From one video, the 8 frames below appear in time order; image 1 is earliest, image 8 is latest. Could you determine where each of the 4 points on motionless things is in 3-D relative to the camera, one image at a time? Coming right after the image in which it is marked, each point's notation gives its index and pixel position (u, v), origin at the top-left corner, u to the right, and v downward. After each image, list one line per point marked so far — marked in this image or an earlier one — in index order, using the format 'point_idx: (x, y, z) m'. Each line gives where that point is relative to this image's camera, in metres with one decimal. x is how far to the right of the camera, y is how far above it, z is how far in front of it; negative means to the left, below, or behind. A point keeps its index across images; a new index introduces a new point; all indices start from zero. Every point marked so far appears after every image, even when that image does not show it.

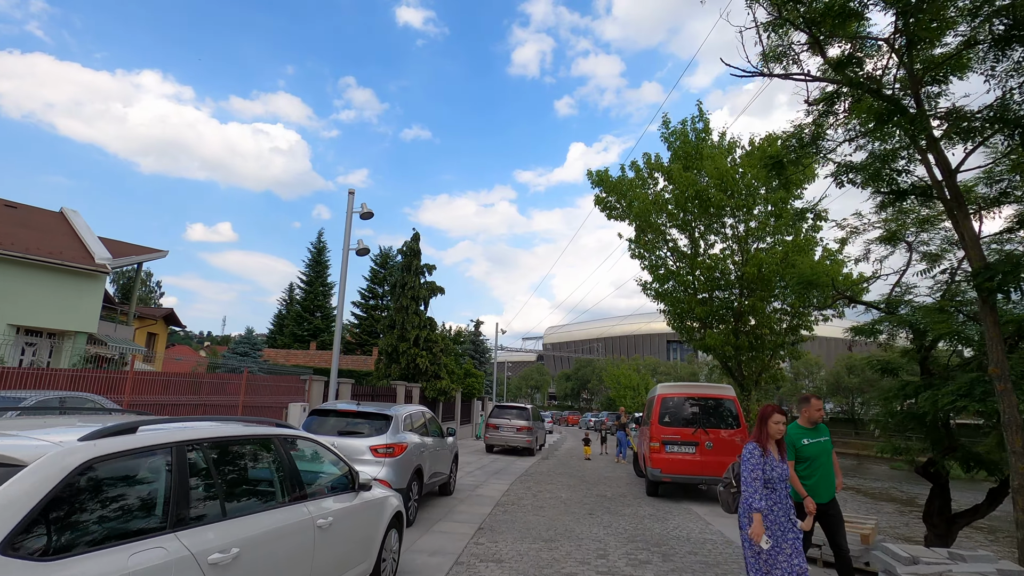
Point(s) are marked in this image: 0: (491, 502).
0: (-0.4, -4.2, +11.2) m
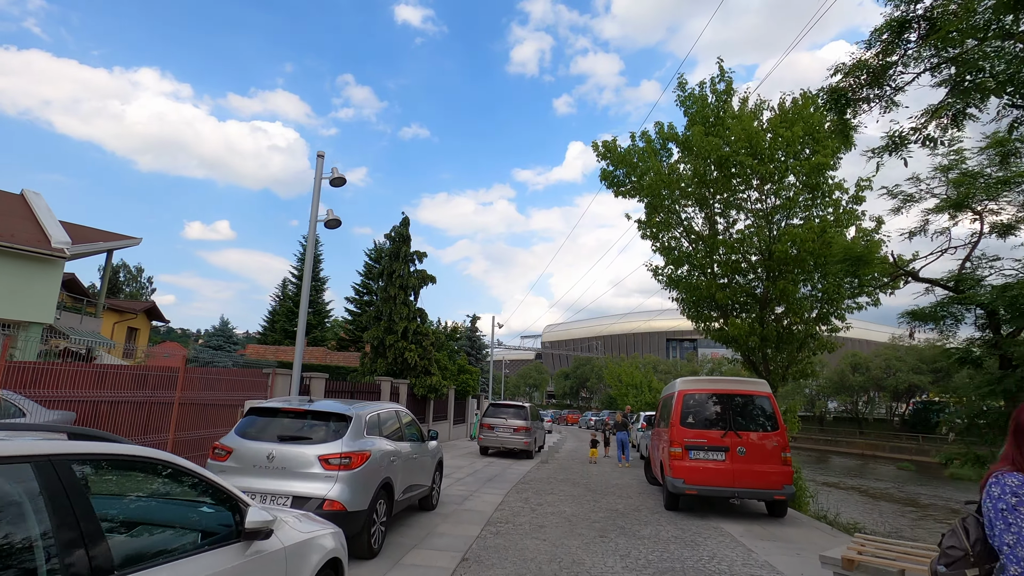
0: (-0.5, -3.8, +9.4) m
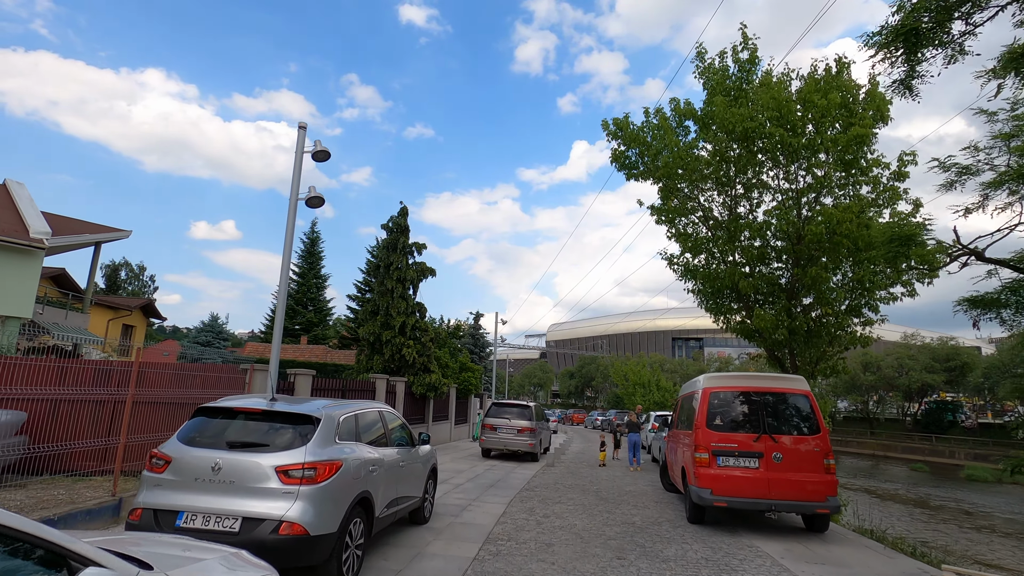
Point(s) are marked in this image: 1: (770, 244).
0: (-0.5, -3.5, +8.2) m
1: (+5.9, +1.0, +13.1) m
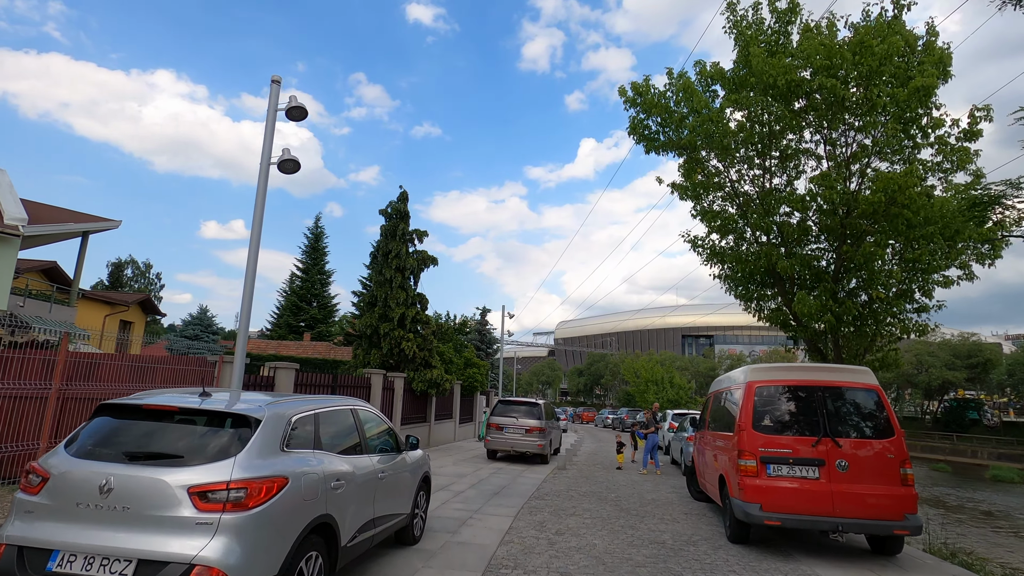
0: (-0.4, -3.2, +6.7) m
1: (+6.0, +1.4, +11.6) m
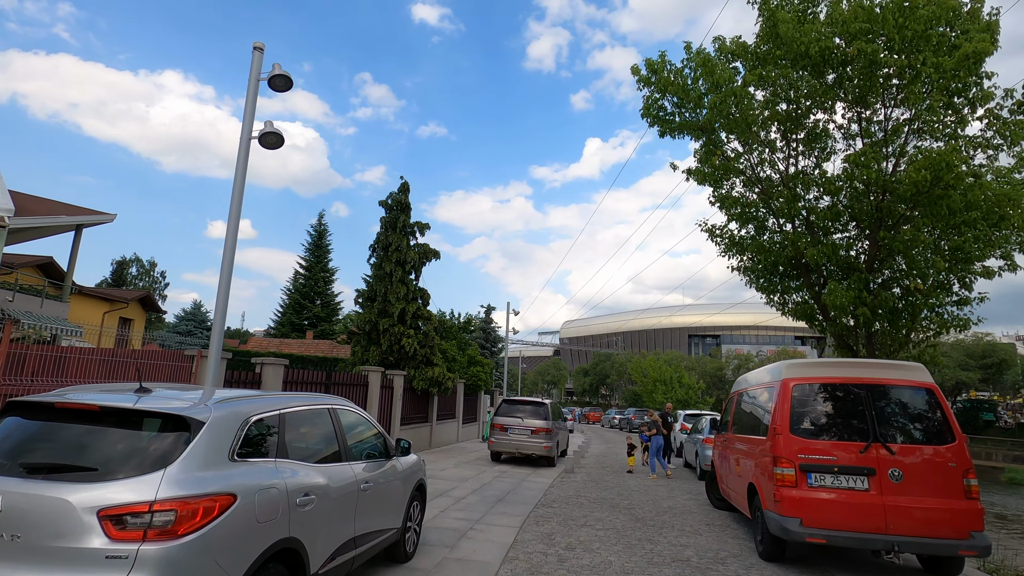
0: (-0.3, -3.0, +5.9) m
1: (+6.1, +1.5, +10.7) m
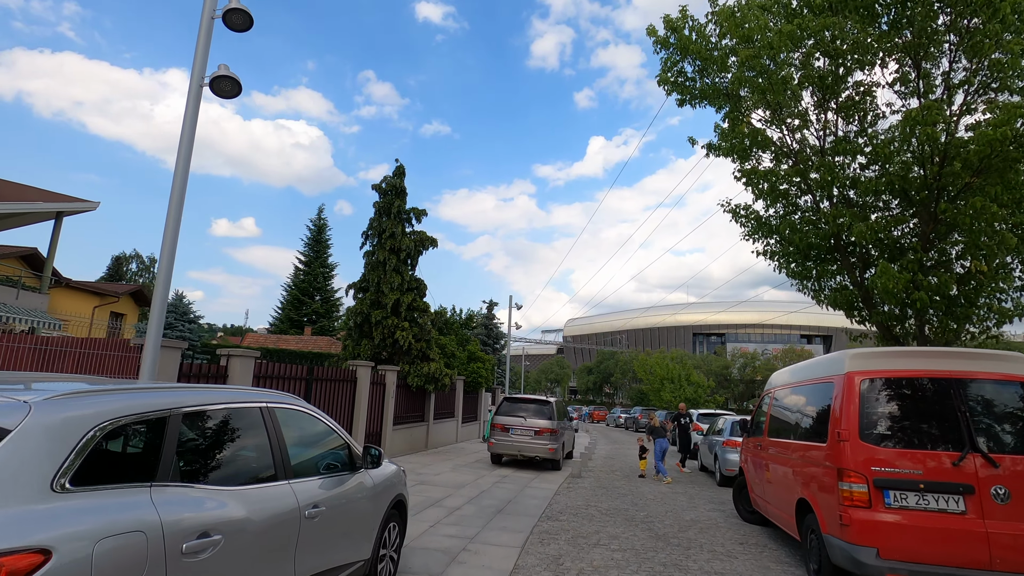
0: (-0.3, -2.7, +4.6) m
1: (+6.1, +1.8, +9.3) m
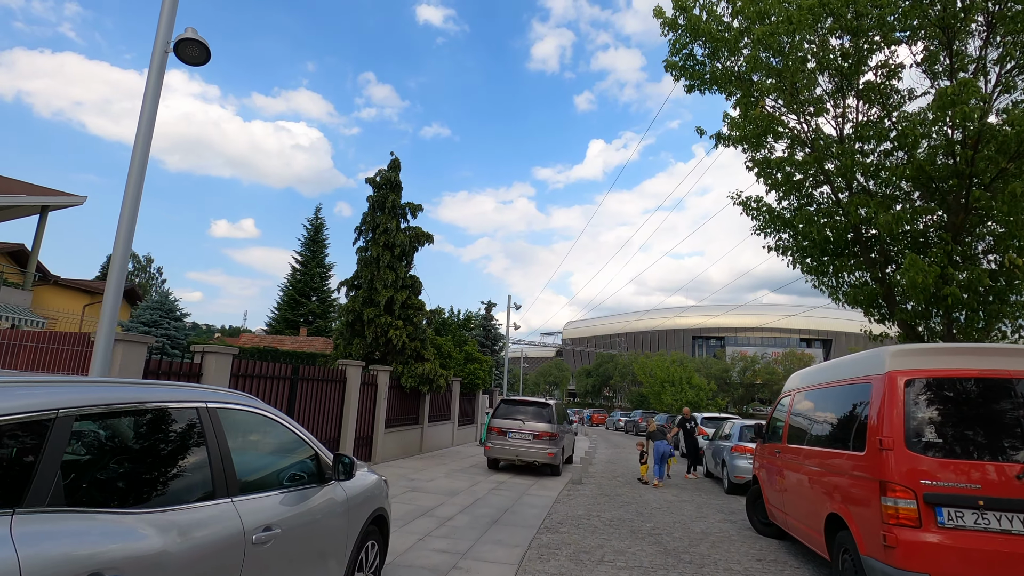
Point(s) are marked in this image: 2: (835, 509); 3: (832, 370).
0: (-0.4, -2.6, +3.9) m
1: (+6.1, +1.9, +8.7) m
2: (+3.2, -2.2, +5.7) m
3: (+3.8, -1.0, +7.0) m
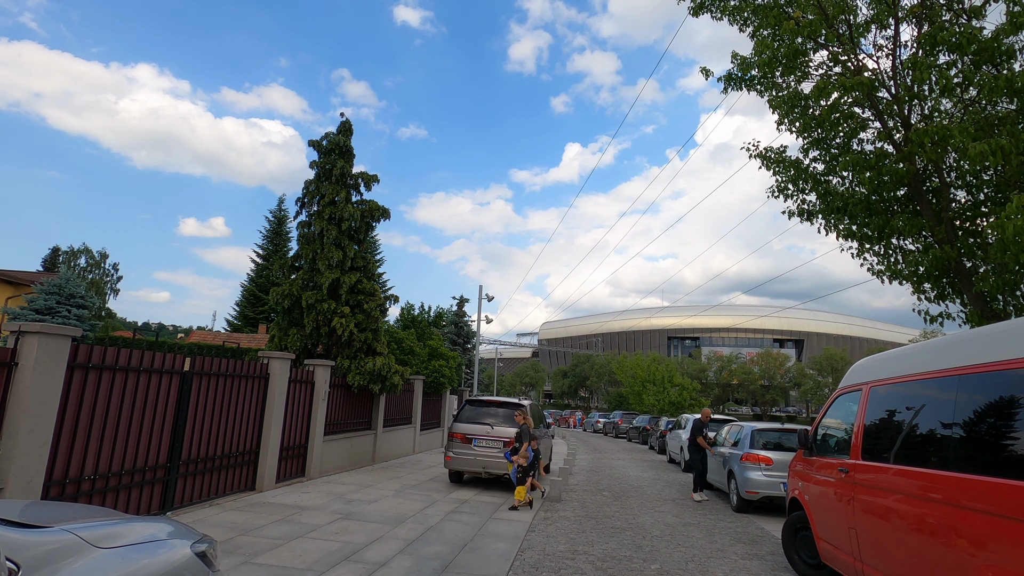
0: (-0.7, -2.1, +1.5) m
1: (+5.7, +2.3, +6.5) m
2: (+2.8, -1.7, +3.4) m
3: (+3.5, -0.5, +4.7) m
